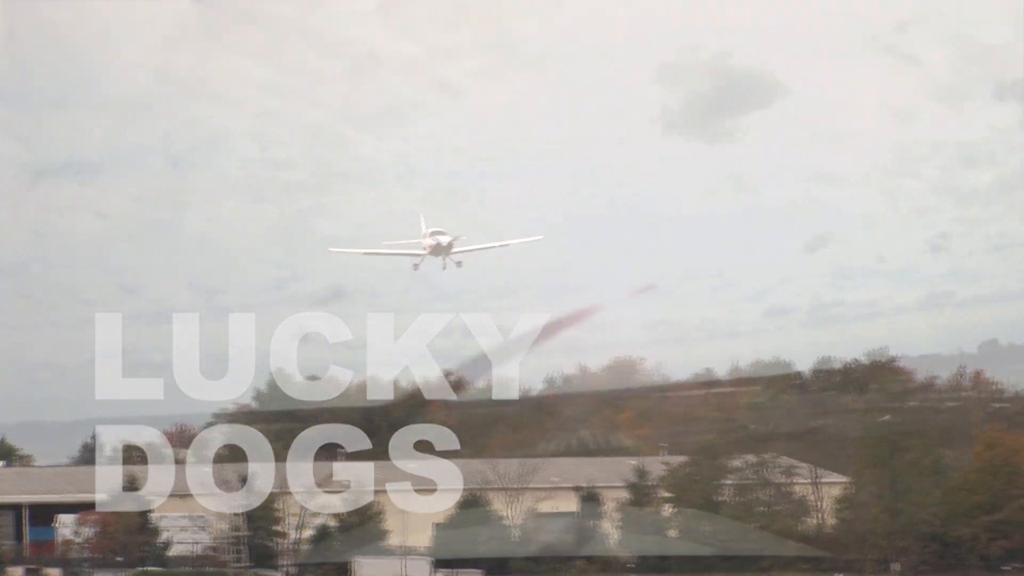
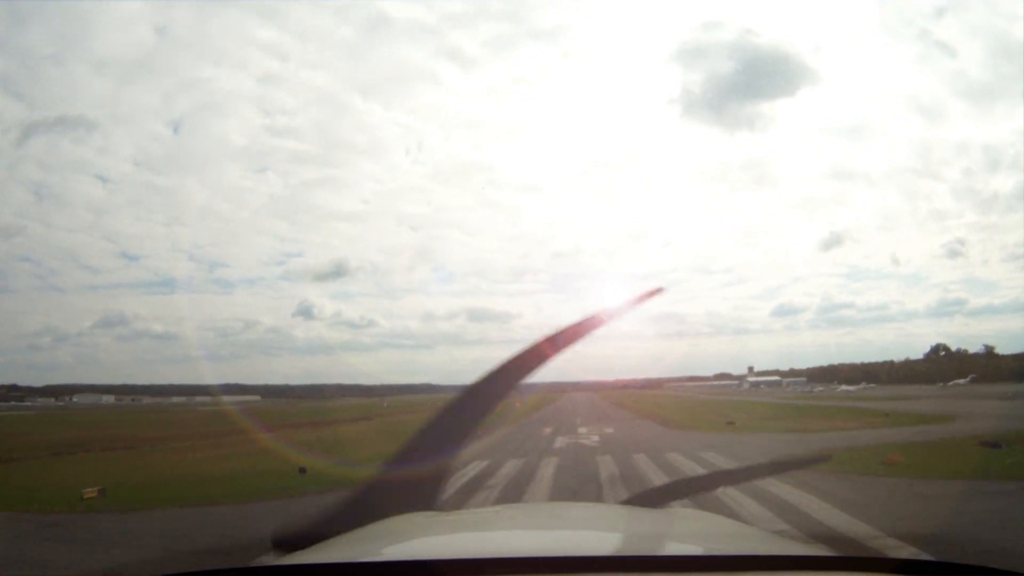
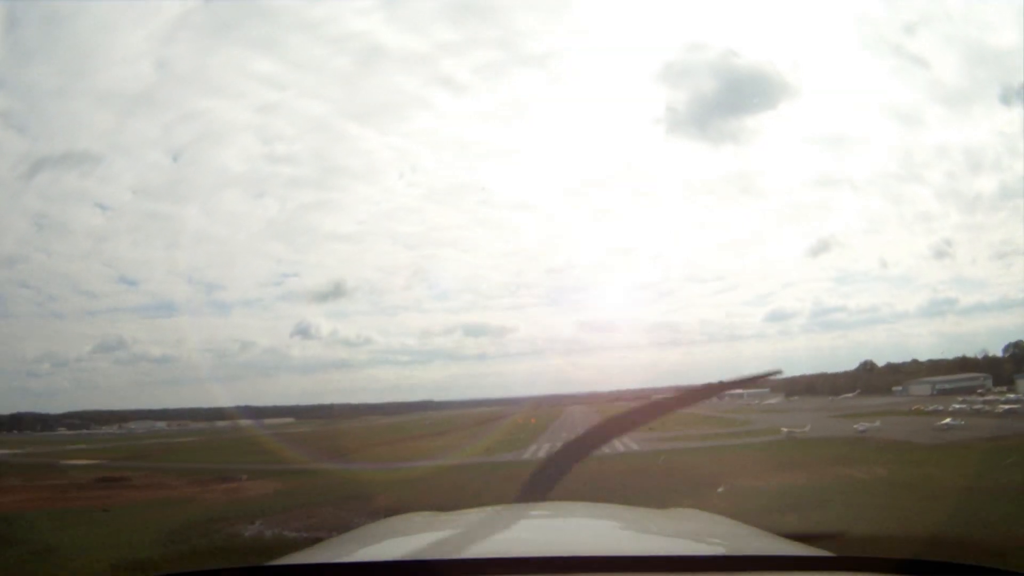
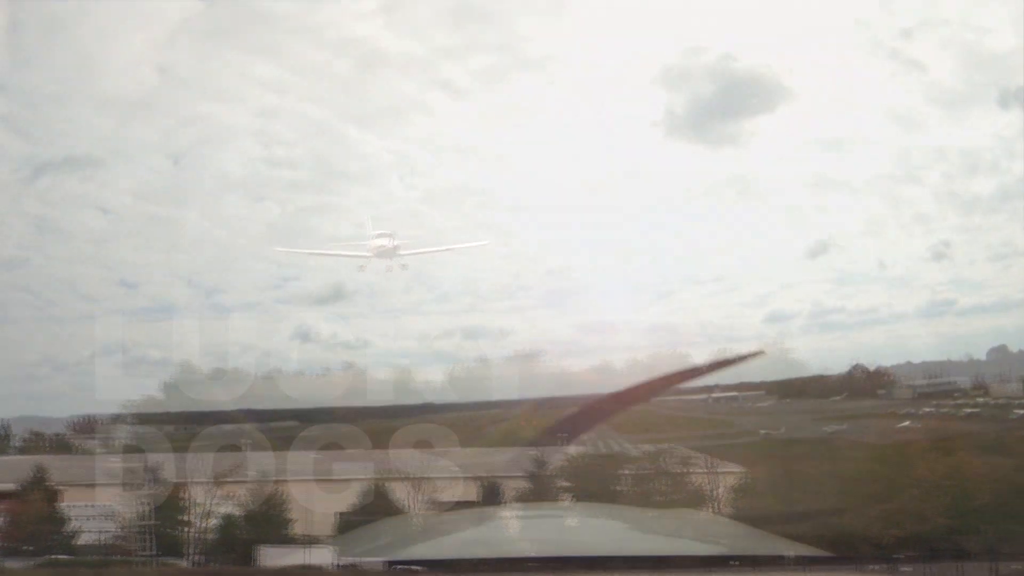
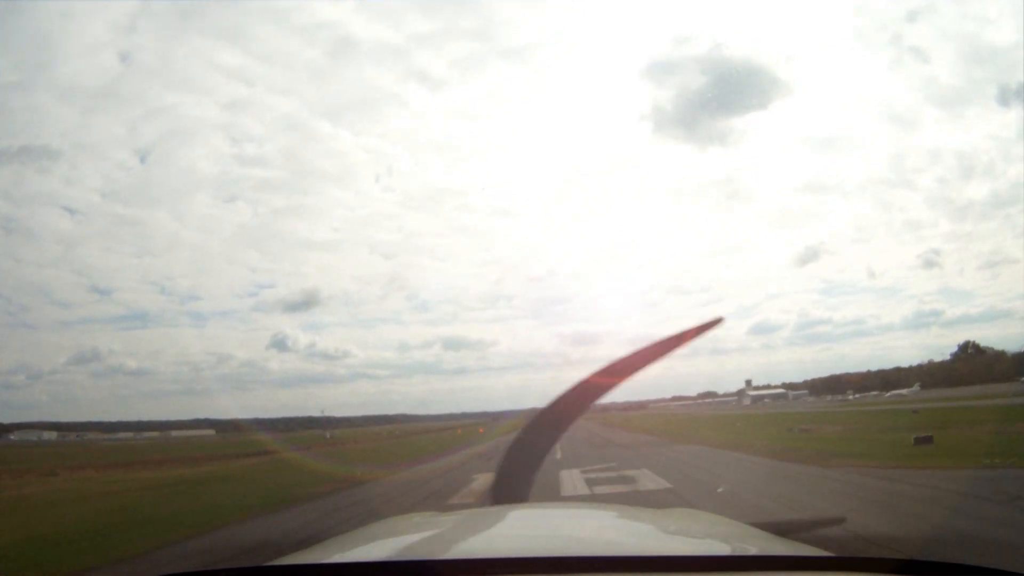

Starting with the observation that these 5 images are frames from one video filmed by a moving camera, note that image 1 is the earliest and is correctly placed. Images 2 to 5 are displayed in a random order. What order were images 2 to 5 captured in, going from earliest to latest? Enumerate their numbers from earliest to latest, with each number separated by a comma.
4, 3, 2, 5
